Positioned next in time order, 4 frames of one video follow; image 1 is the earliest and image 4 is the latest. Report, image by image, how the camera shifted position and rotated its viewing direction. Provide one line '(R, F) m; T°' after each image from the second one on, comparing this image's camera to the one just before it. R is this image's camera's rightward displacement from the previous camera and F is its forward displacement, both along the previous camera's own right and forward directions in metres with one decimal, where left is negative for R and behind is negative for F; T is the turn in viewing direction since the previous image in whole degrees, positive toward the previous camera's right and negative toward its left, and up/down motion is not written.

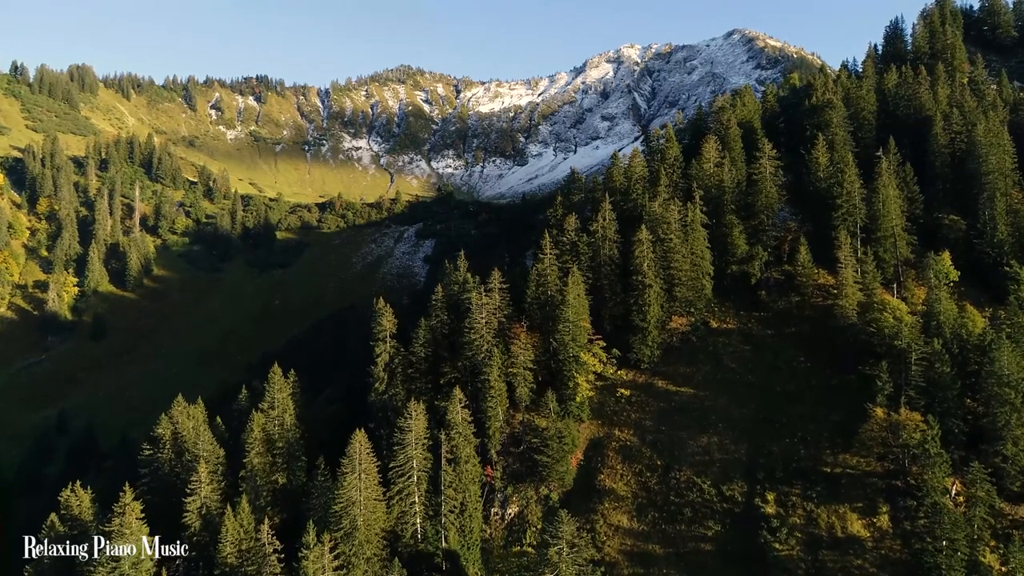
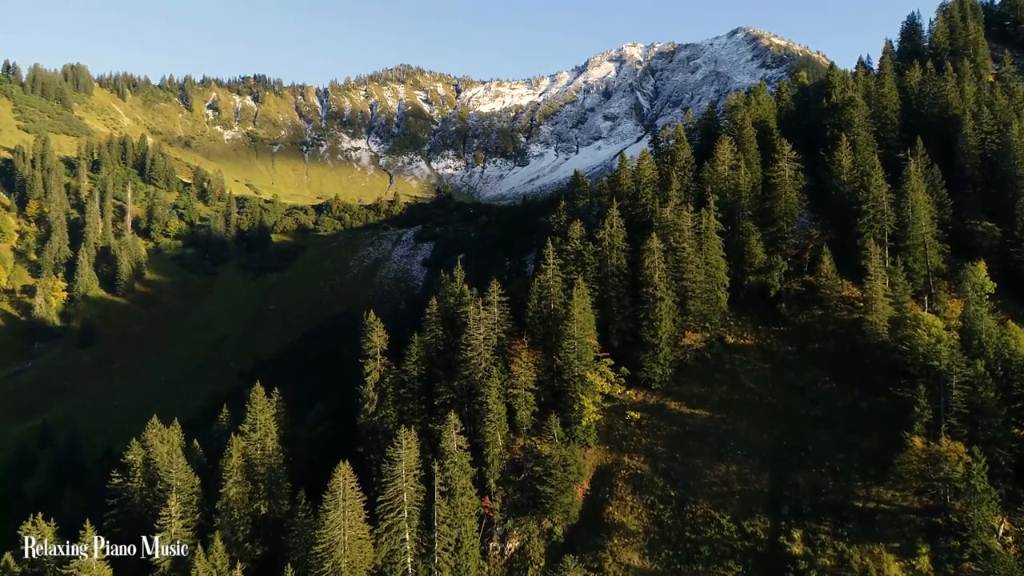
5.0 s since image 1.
(+0.1, +5.0) m; 0°
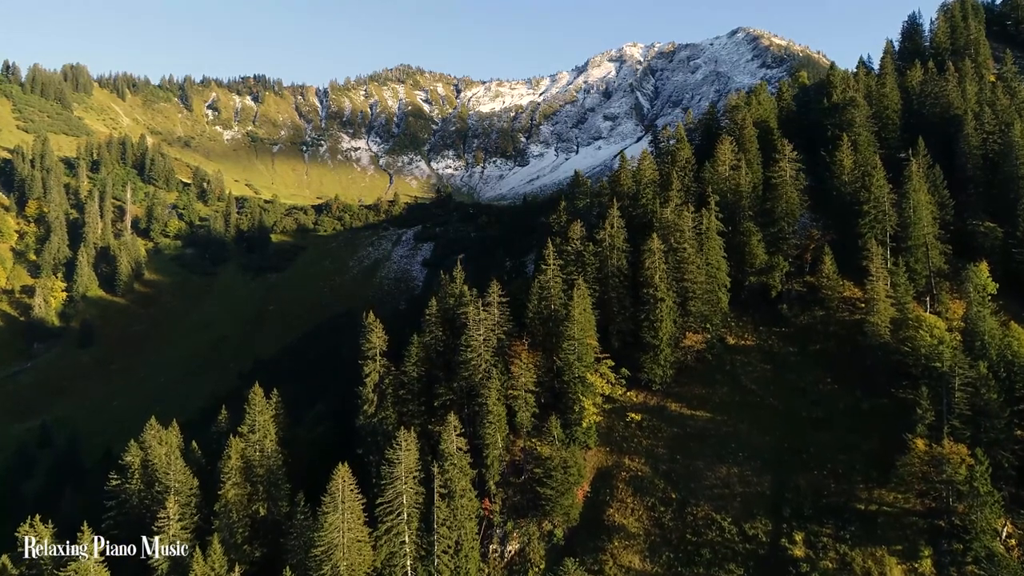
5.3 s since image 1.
(0.0, +0.3) m; 0°
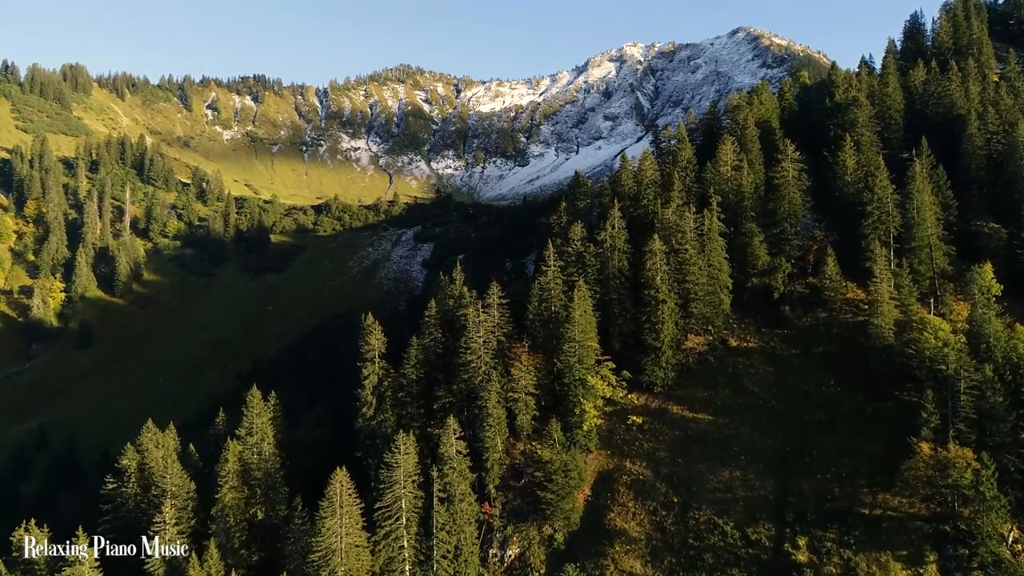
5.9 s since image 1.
(0.0, +0.6) m; 0°
